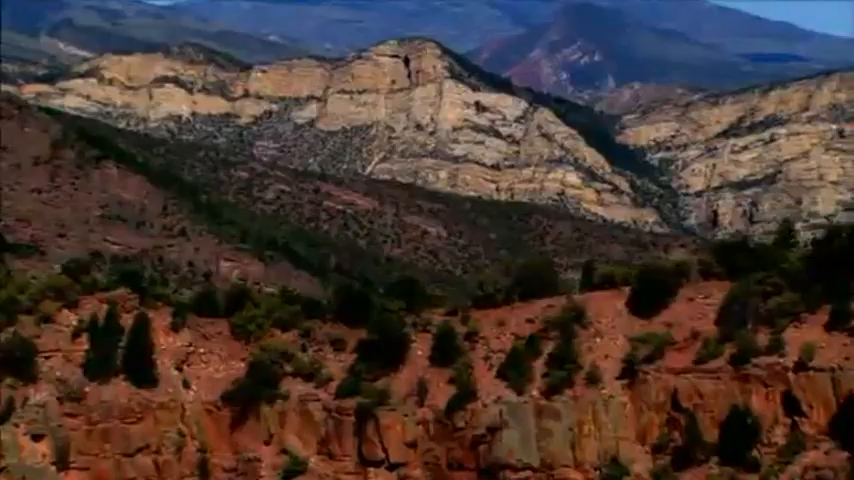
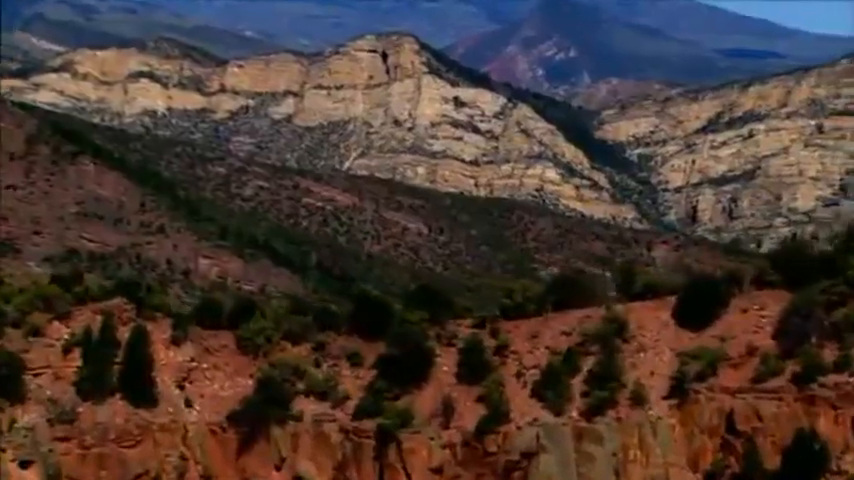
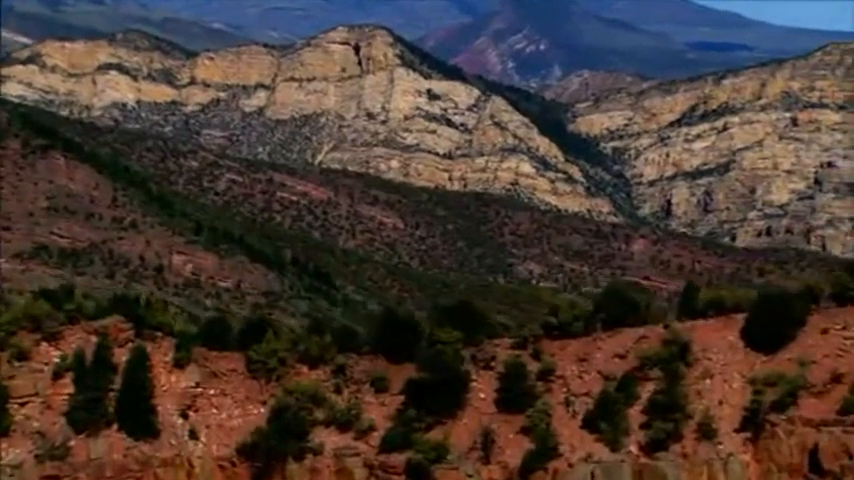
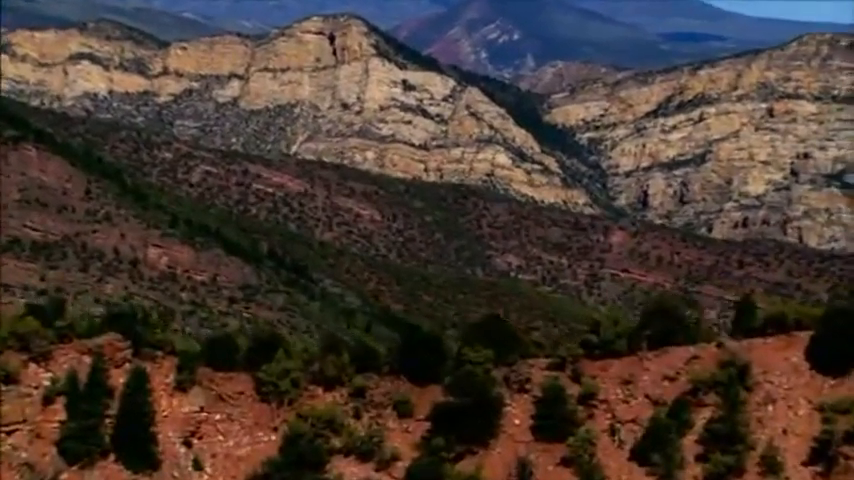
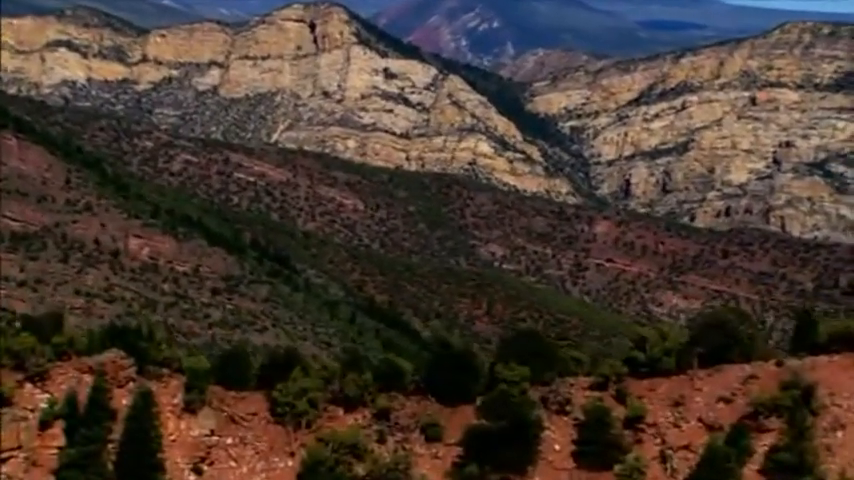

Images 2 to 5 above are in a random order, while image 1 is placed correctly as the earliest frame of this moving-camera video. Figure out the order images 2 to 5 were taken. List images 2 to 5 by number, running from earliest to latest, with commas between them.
2, 3, 4, 5
